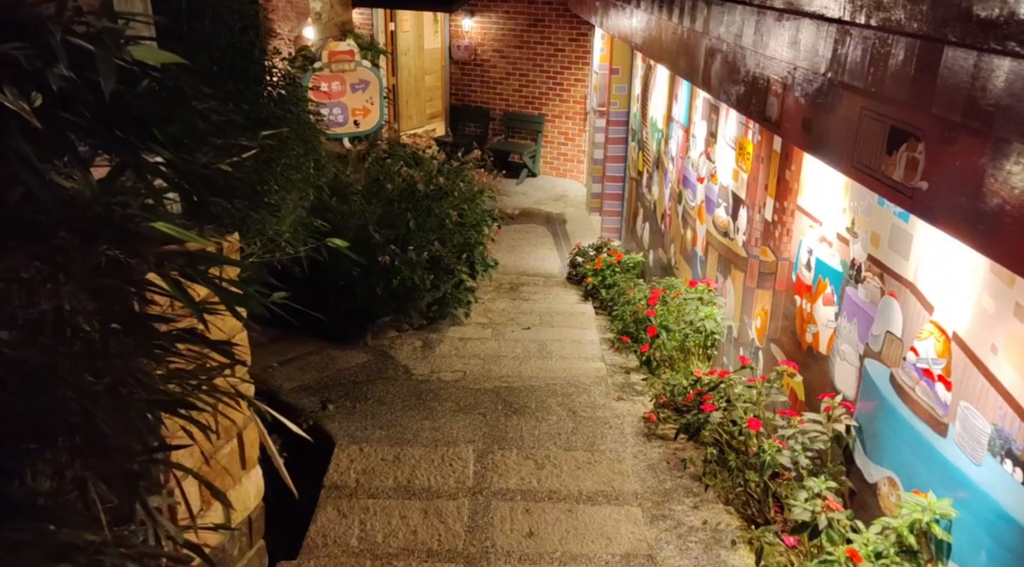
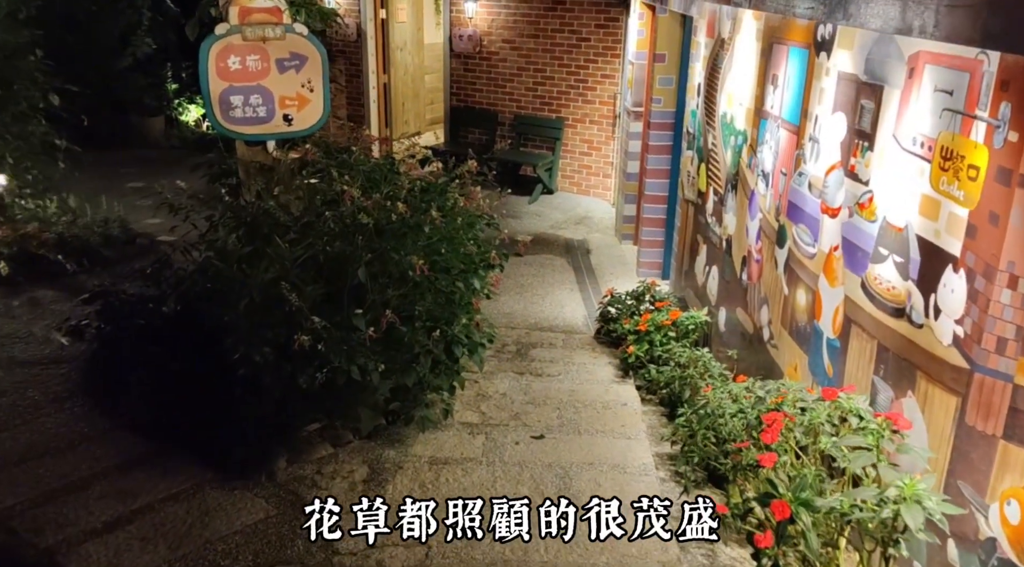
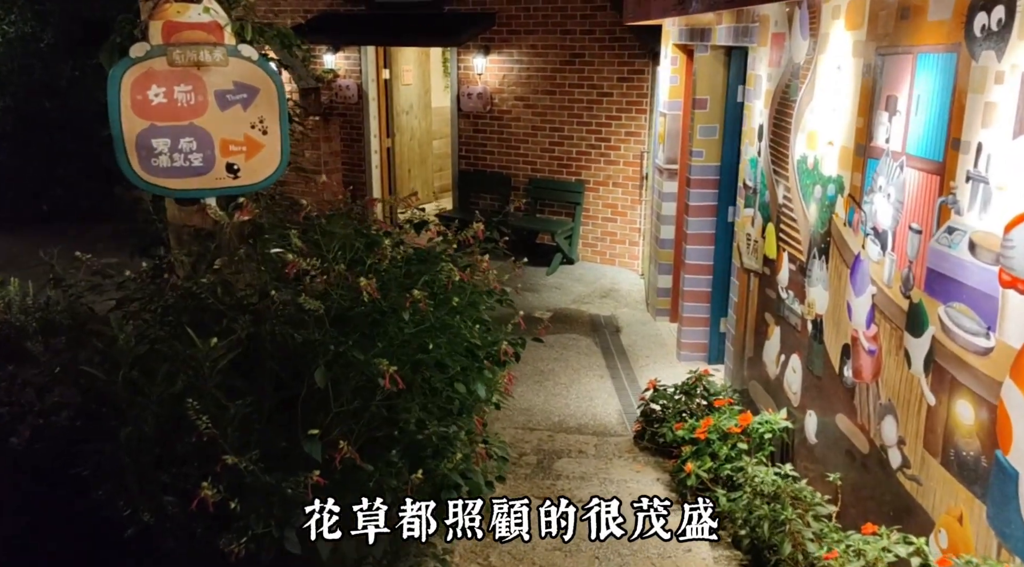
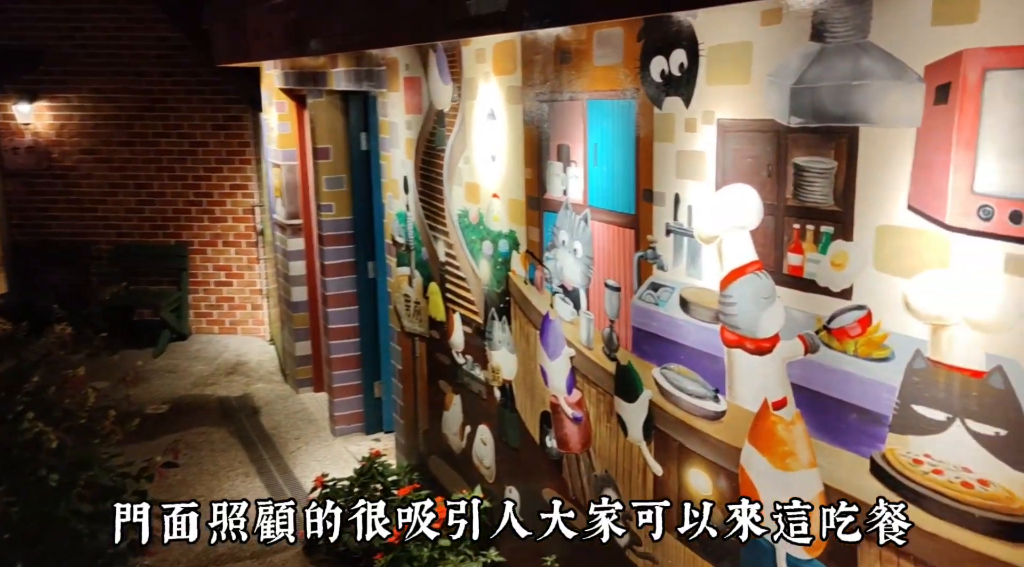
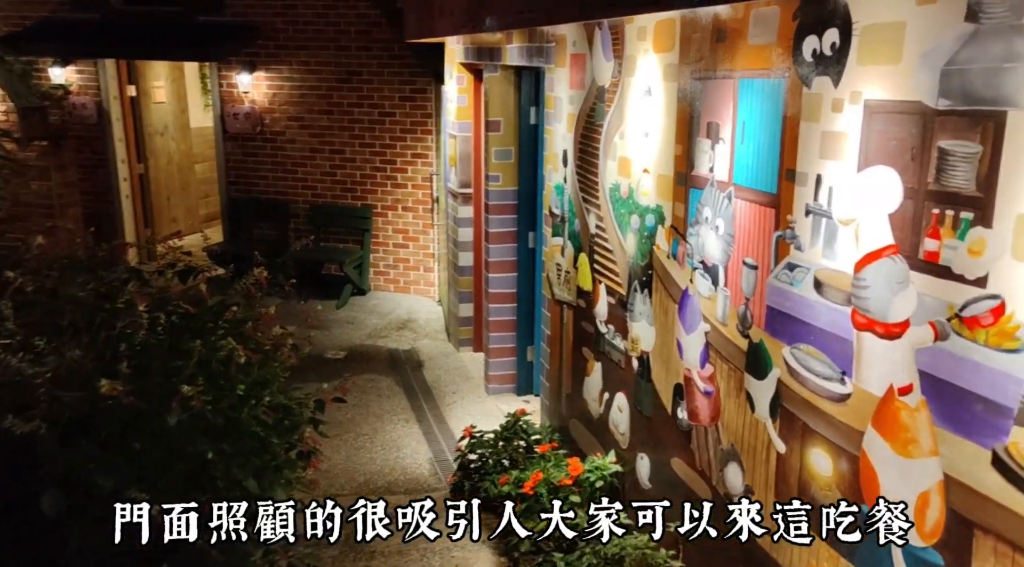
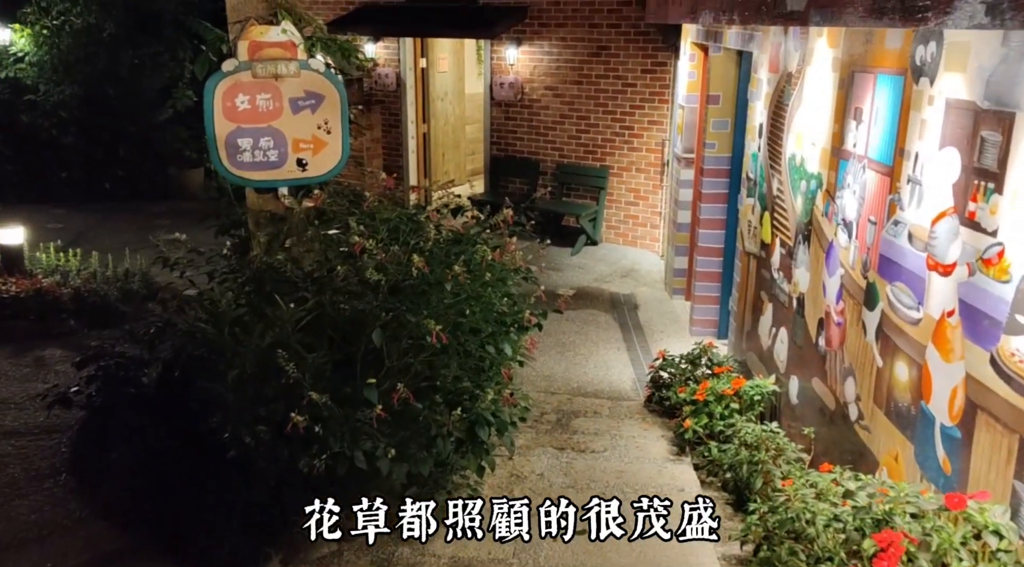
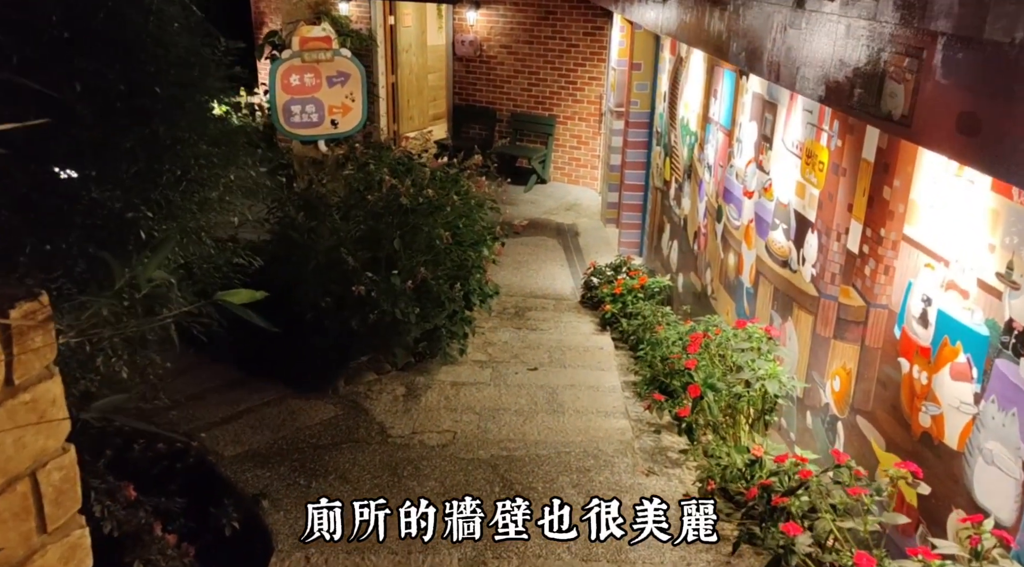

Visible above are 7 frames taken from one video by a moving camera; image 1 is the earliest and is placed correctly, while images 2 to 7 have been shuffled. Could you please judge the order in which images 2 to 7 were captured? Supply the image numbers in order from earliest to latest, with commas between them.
7, 2, 6, 3, 5, 4
